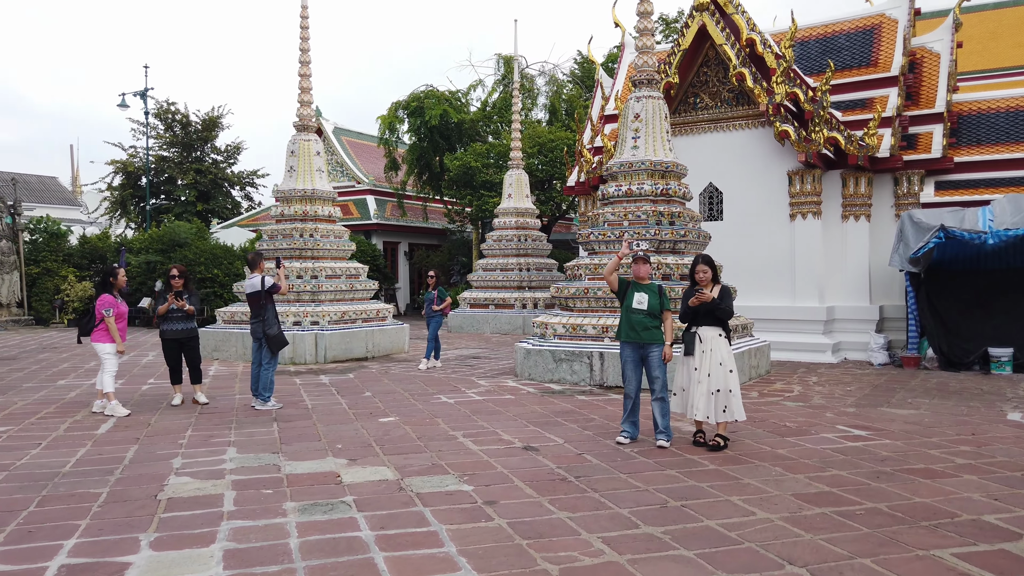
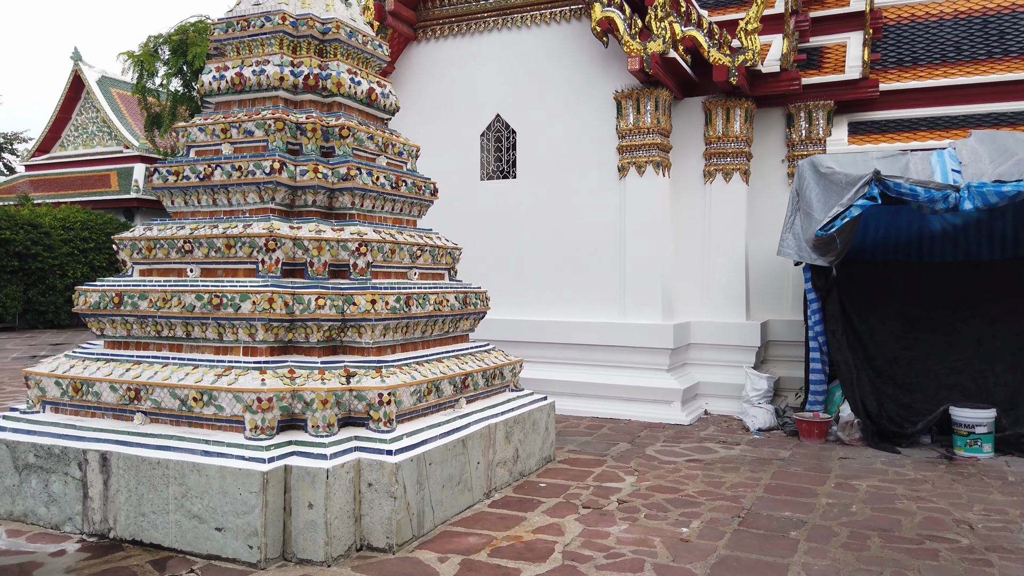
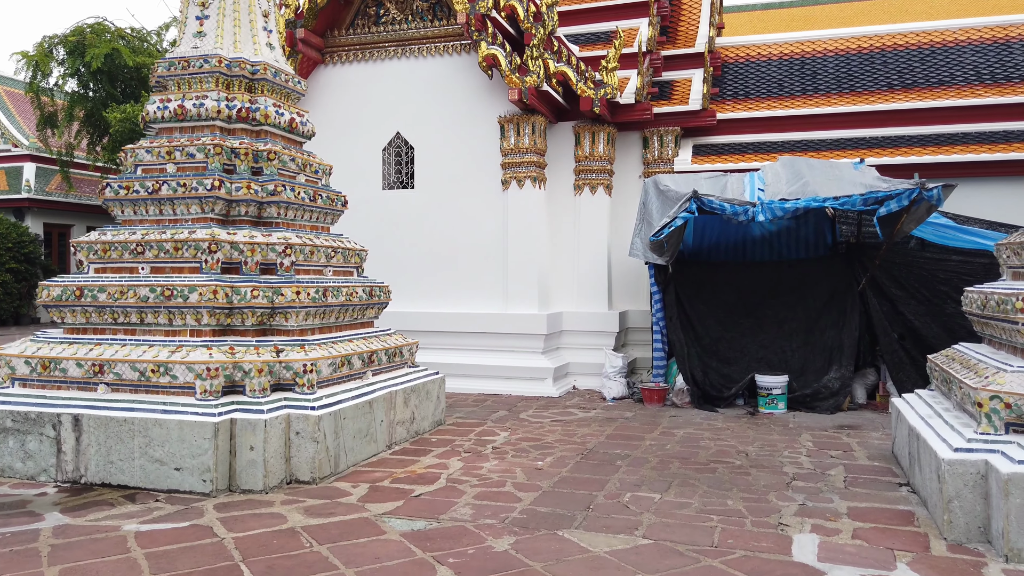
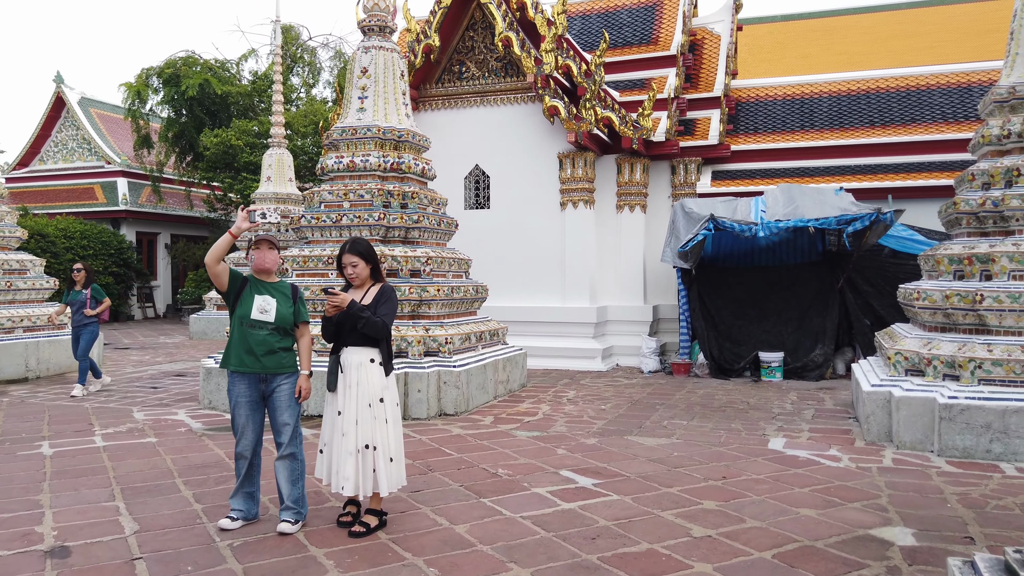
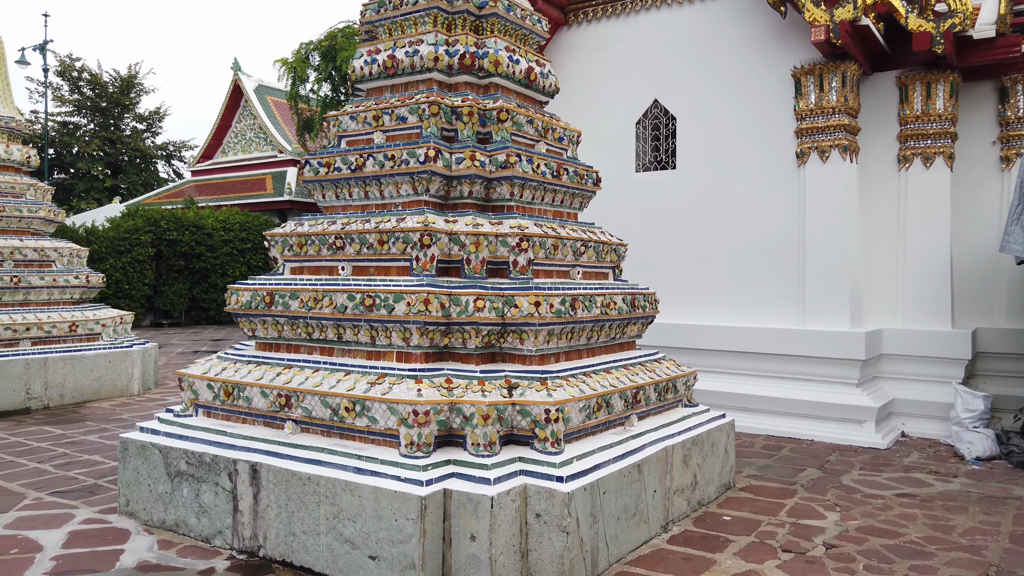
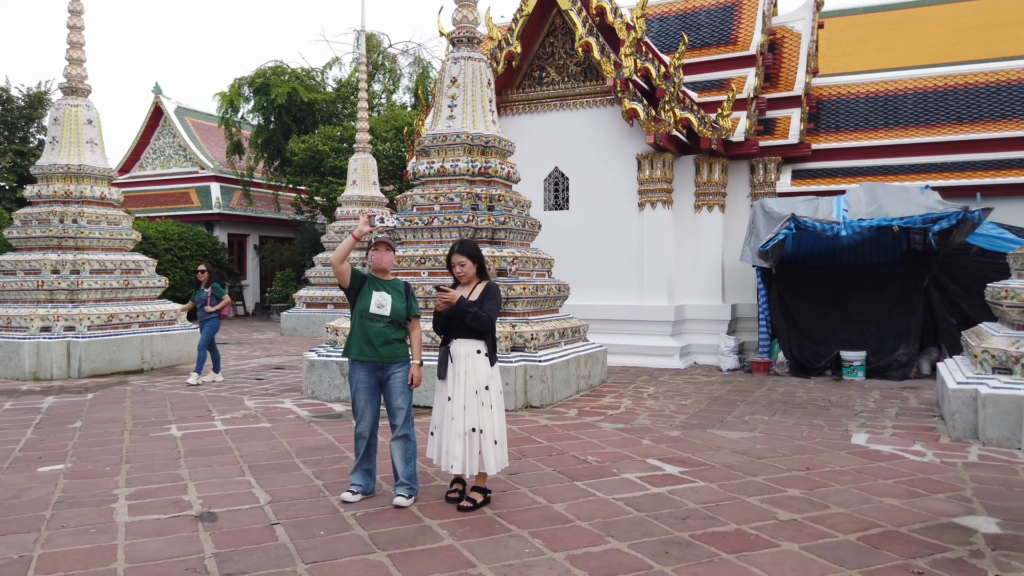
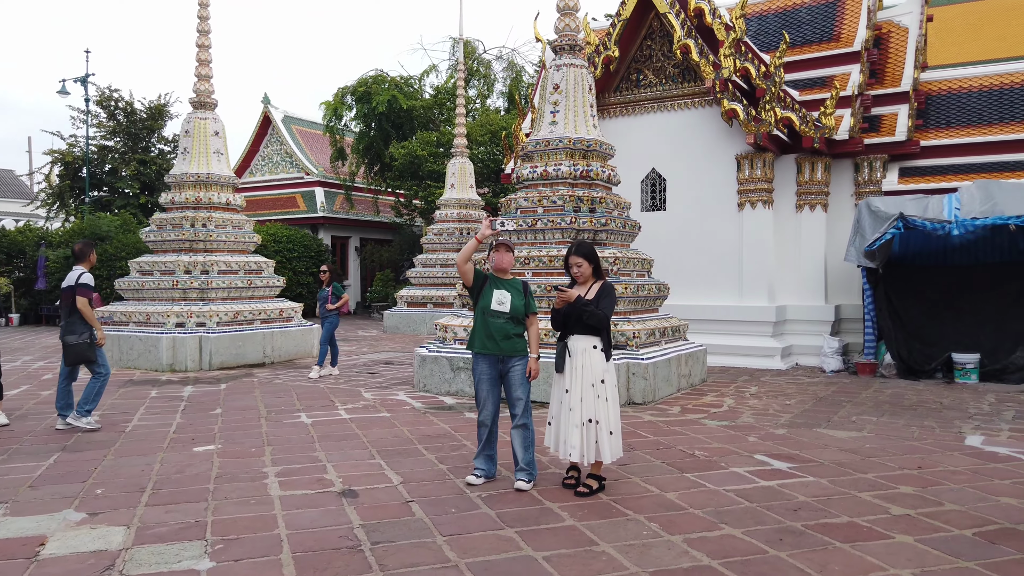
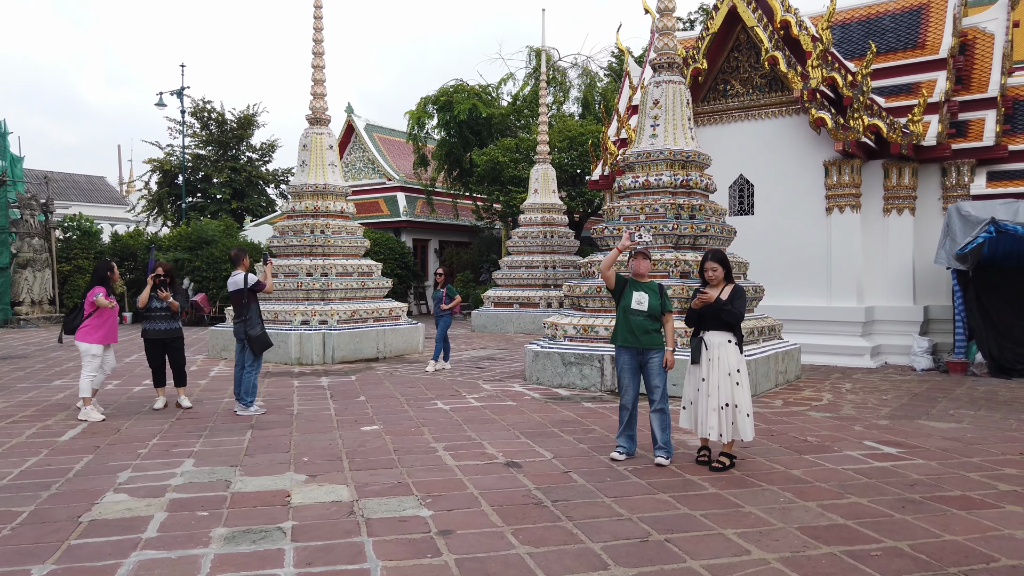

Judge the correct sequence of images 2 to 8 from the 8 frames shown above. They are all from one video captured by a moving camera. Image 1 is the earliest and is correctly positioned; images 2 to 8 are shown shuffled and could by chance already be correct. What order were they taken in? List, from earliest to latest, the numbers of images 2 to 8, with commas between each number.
8, 7, 6, 4, 3, 2, 5
